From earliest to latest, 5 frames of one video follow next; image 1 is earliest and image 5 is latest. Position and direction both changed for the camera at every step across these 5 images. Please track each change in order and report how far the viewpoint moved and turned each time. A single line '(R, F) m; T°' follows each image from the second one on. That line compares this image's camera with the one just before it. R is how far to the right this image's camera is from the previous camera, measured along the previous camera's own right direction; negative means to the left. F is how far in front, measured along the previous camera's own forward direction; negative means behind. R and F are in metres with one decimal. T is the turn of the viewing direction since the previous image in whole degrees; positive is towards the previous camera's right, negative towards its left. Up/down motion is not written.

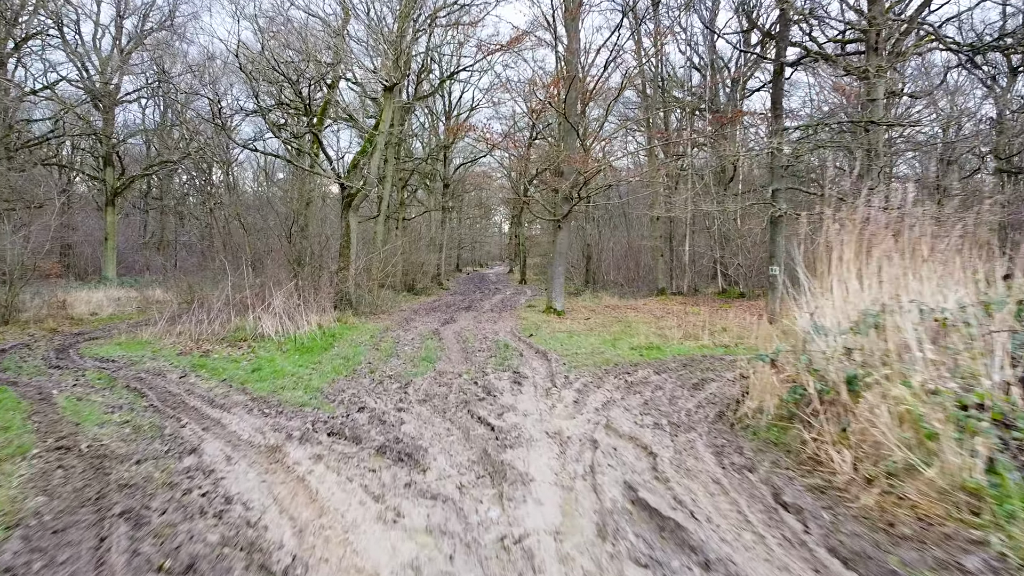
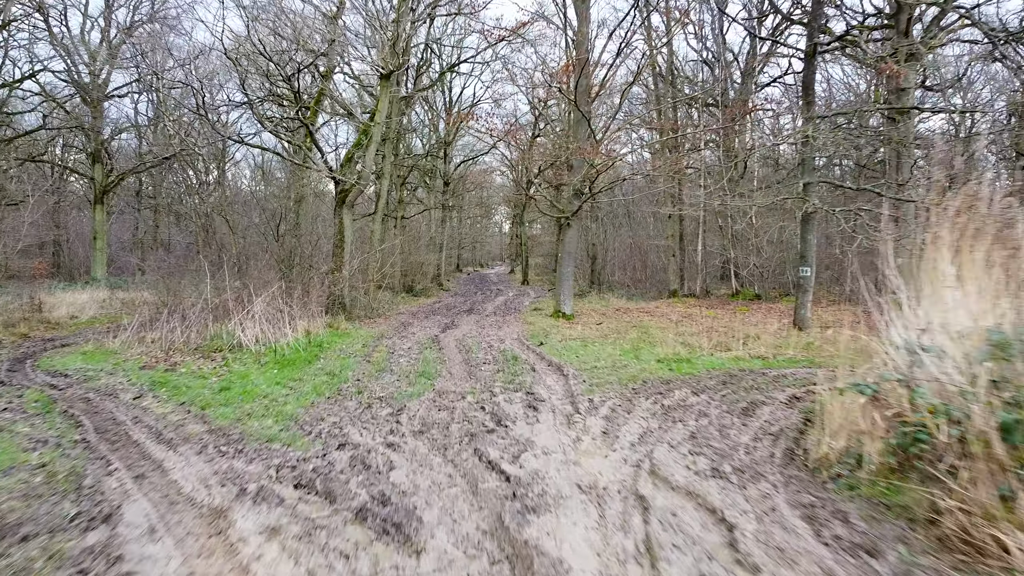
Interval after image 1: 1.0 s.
(-0.1, +0.9) m; 0°
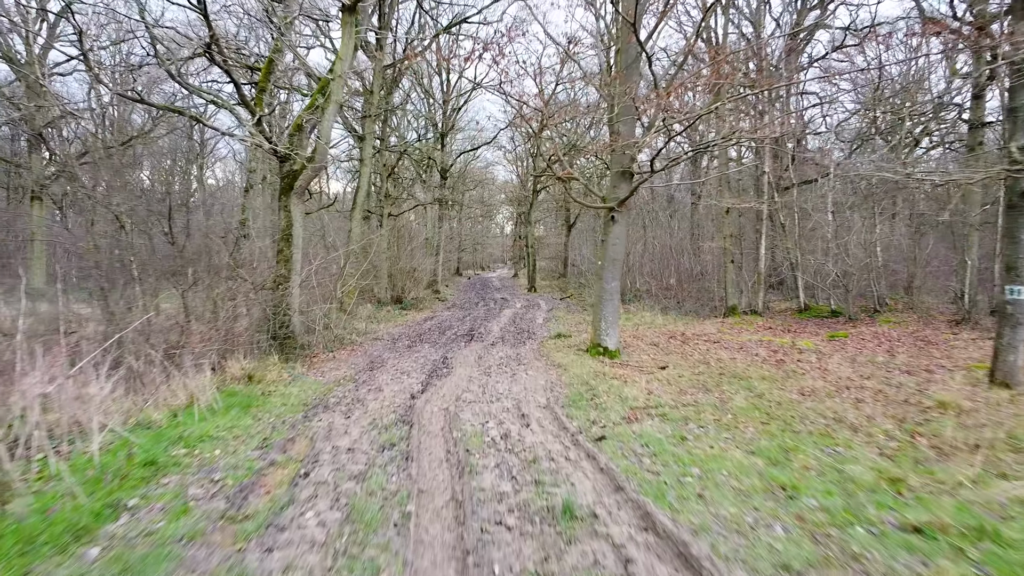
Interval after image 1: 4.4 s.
(-0.3, +3.8) m; 0°
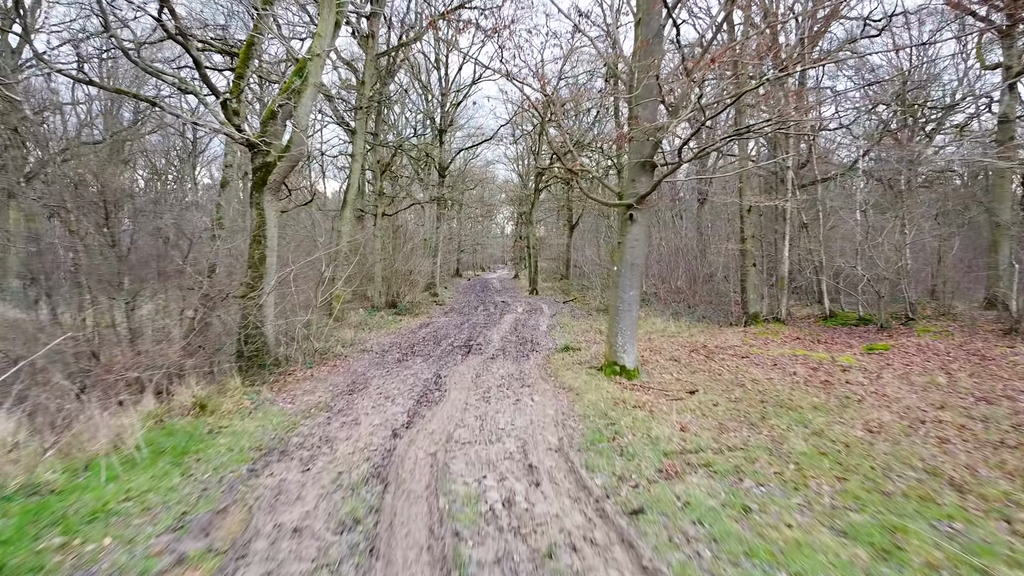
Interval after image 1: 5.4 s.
(0.0, +1.1) m; 0°
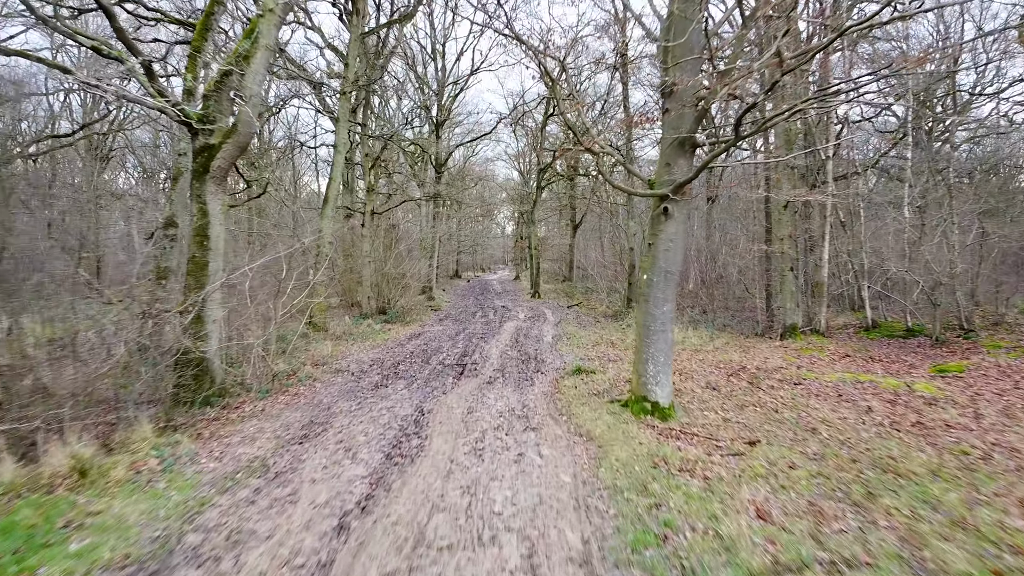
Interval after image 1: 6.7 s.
(0.0, +1.6) m; 0°
